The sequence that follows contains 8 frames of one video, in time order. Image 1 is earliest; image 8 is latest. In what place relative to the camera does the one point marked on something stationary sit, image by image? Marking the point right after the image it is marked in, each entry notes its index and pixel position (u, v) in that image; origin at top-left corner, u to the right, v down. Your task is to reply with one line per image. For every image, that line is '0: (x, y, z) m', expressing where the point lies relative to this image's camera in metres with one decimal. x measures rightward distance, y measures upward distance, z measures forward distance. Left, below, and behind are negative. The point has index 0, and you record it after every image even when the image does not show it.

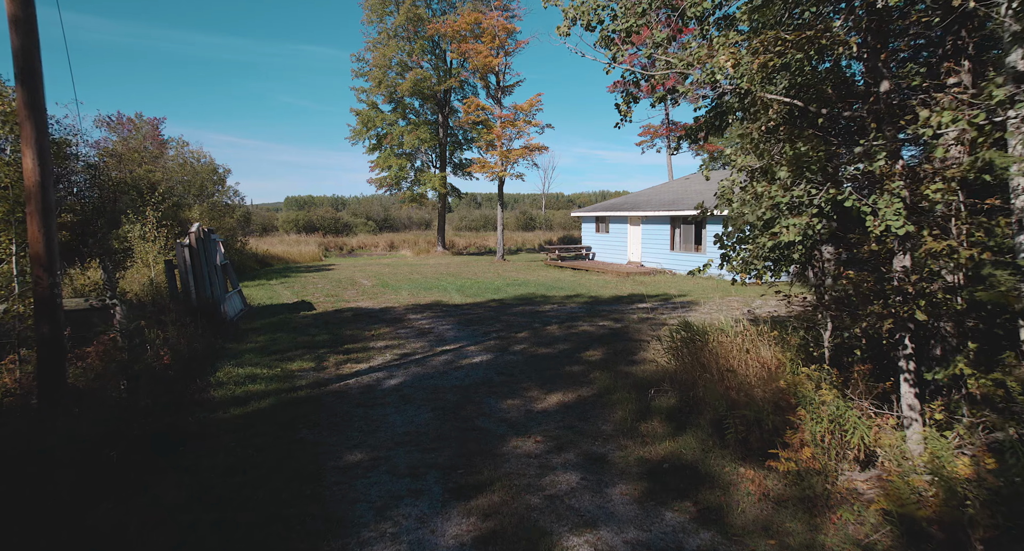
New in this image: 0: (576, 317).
0: (+1.2, -0.8, +11.5) m
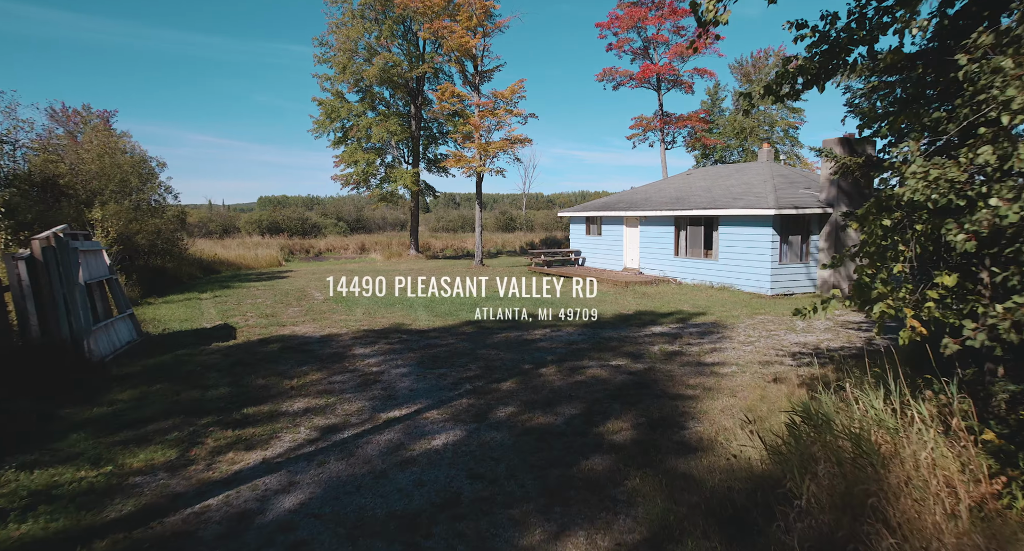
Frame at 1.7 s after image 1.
0: (+1.0, -1.1, +8.6) m
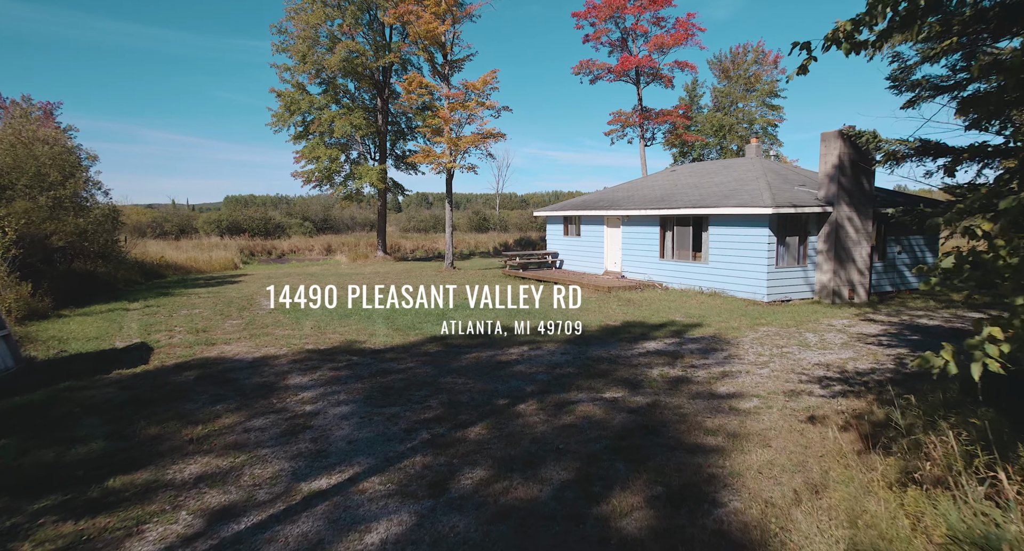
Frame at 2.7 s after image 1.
0: (+0.6, -1.2, +7.1) m
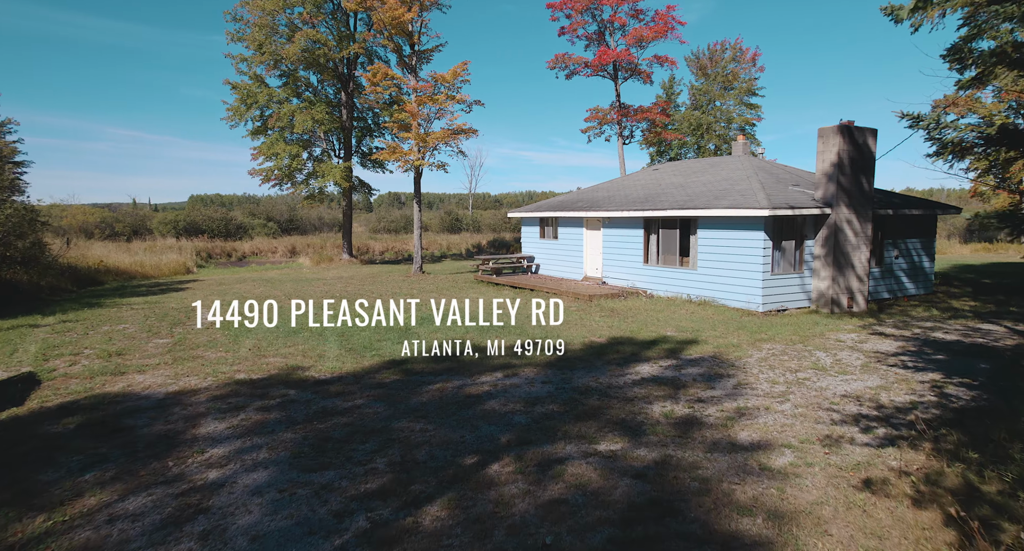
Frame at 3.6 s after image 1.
0: (+0.3, -1.4, +5.7) m
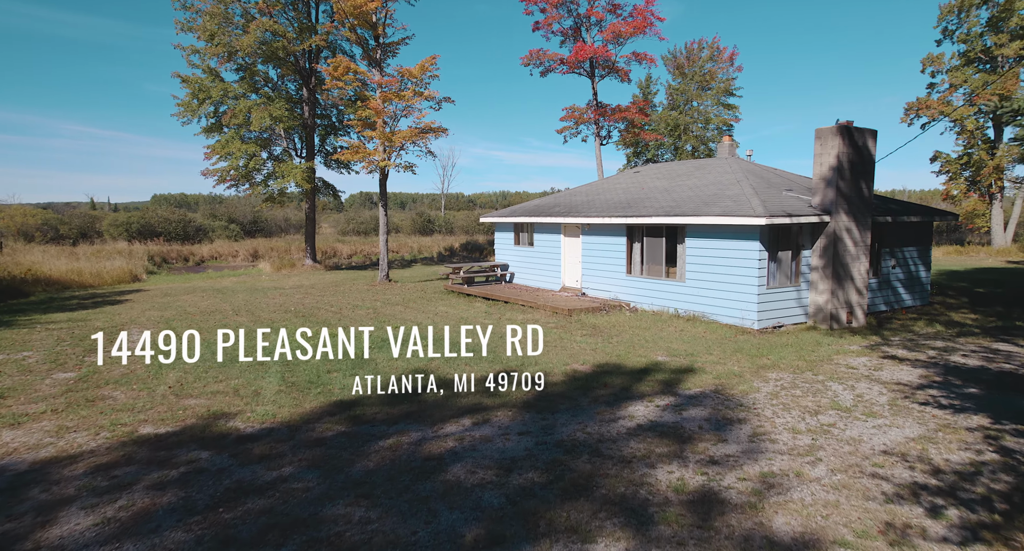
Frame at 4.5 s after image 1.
0: (+0.1, -1.7, +4.4) m
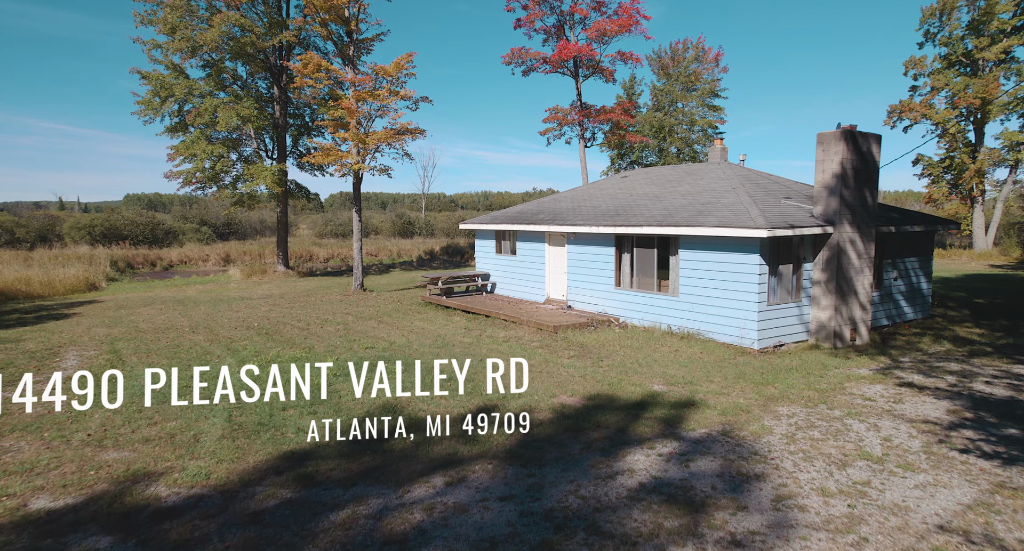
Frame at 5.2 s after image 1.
0: (0.0, -2.0, +3.4) m
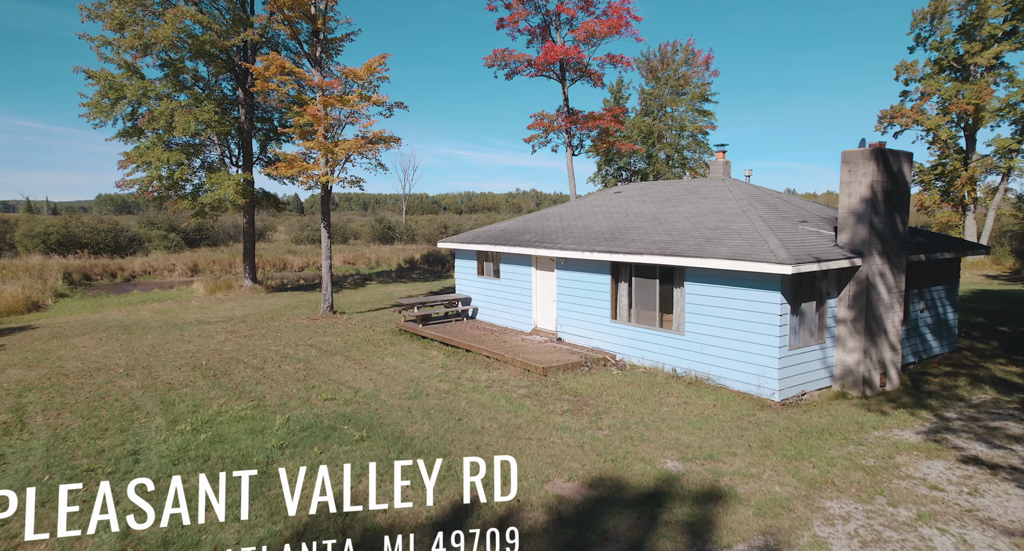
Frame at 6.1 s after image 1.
0: (0.0, -2.6, +1.7) m
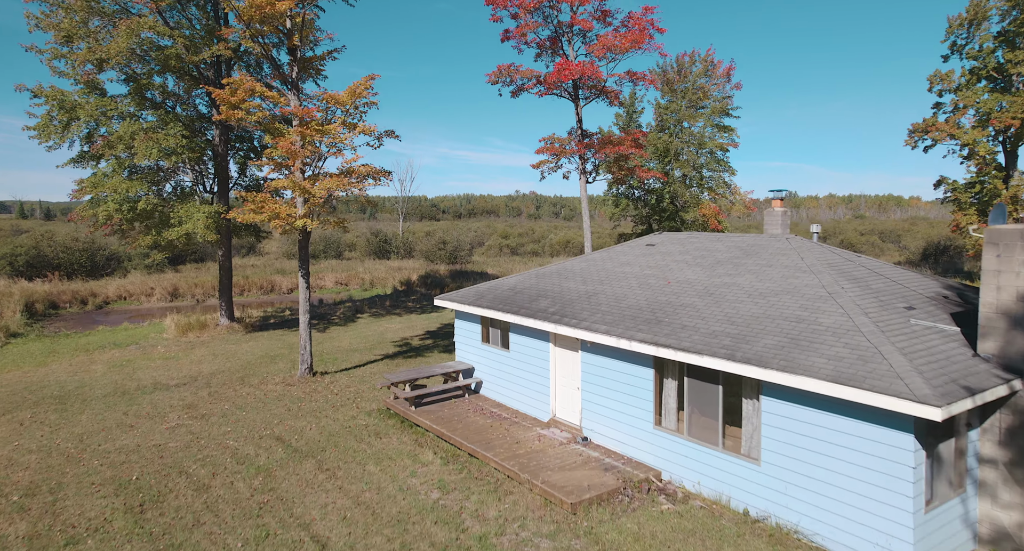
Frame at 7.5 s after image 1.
0: (+0.2, -4.1, -1.1) m
